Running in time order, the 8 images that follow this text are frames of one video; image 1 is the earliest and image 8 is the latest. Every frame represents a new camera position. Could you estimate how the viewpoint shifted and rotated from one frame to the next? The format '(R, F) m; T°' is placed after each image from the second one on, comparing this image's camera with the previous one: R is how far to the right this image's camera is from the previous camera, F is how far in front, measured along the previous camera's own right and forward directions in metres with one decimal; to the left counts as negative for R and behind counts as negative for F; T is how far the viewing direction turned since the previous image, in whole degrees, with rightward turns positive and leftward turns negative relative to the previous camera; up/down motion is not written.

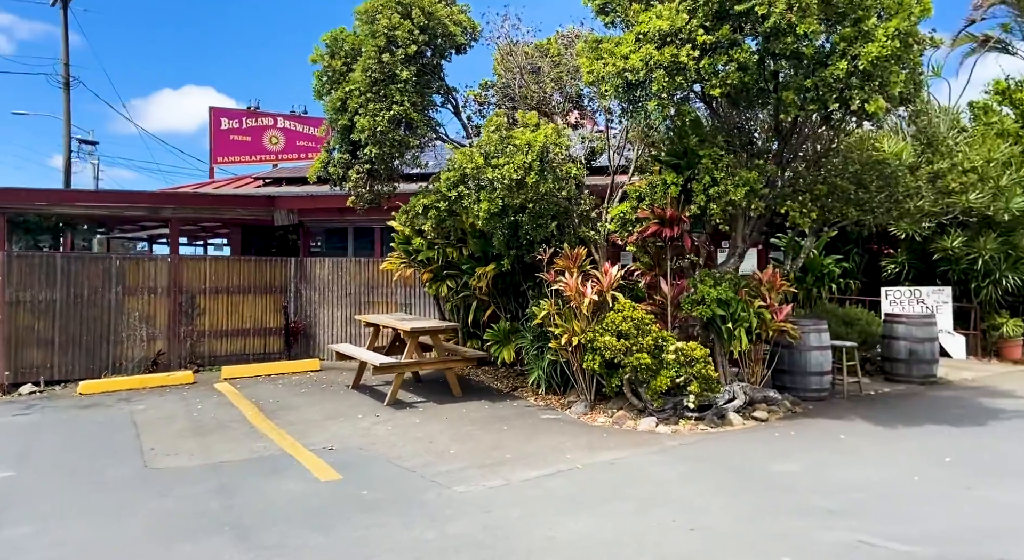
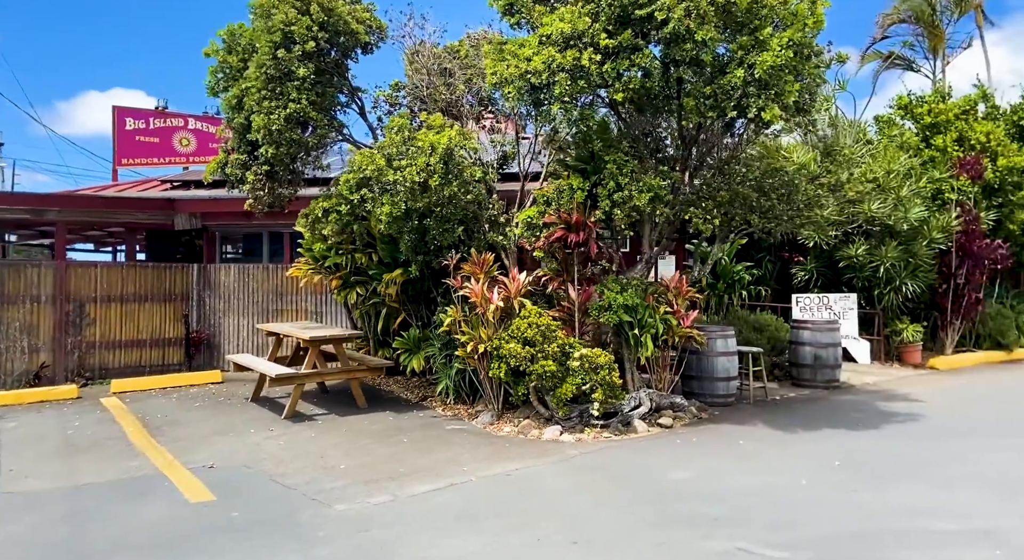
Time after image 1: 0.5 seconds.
(+0.3, +0.2) m; +5°
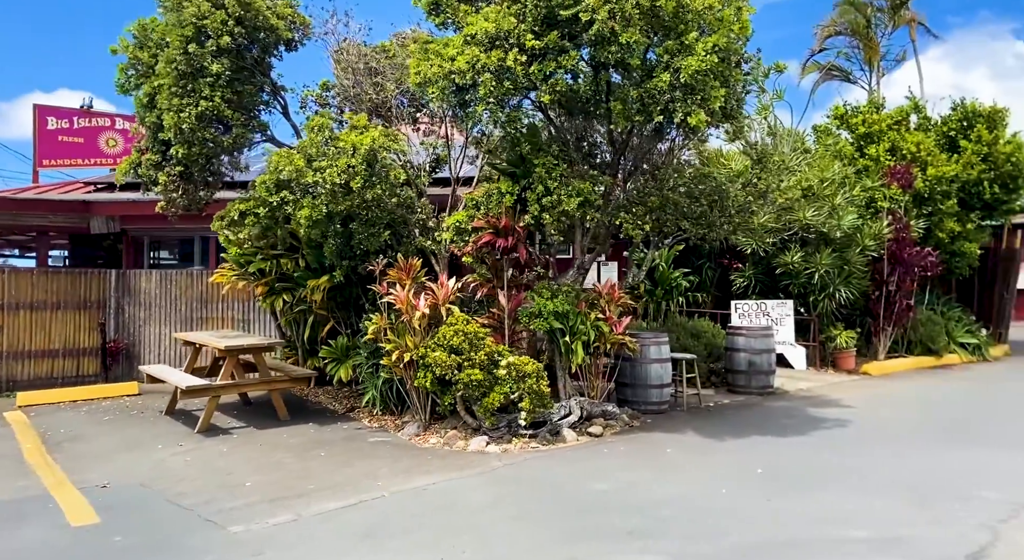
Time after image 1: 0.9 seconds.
(+0.3, +0.2) m; +3°
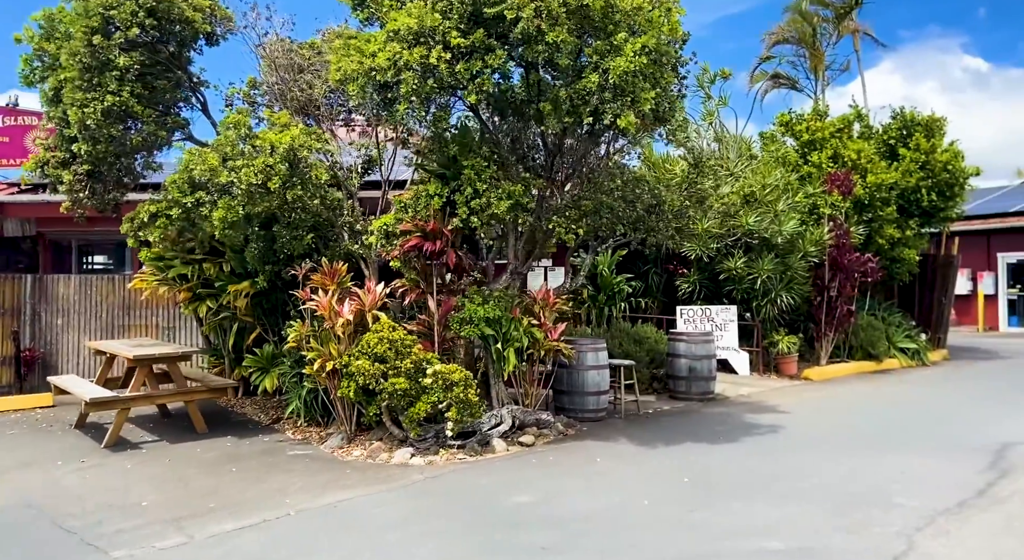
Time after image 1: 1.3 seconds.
(+0.3, +0.2) m; +3°
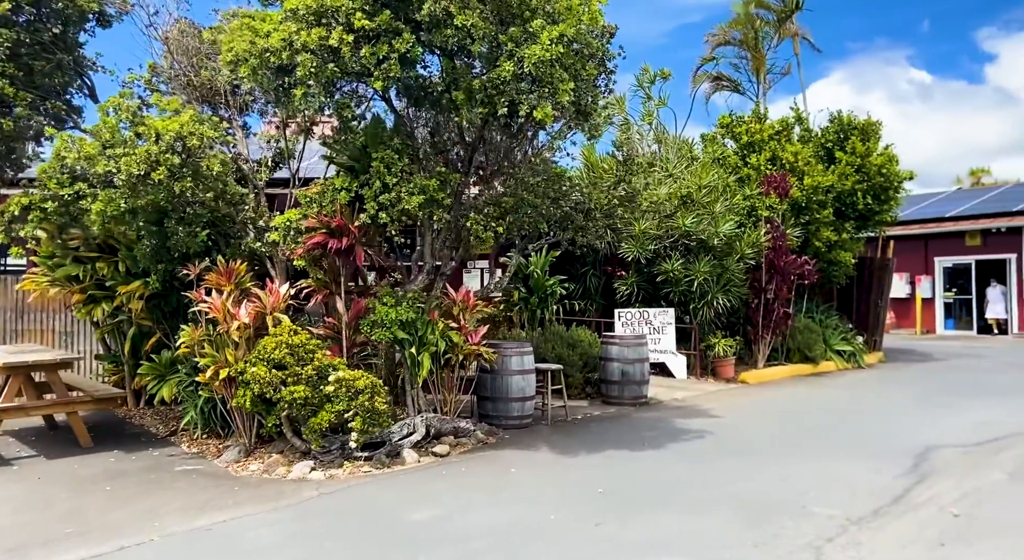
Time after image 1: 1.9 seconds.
(+0.4, +0.4) m; +3°
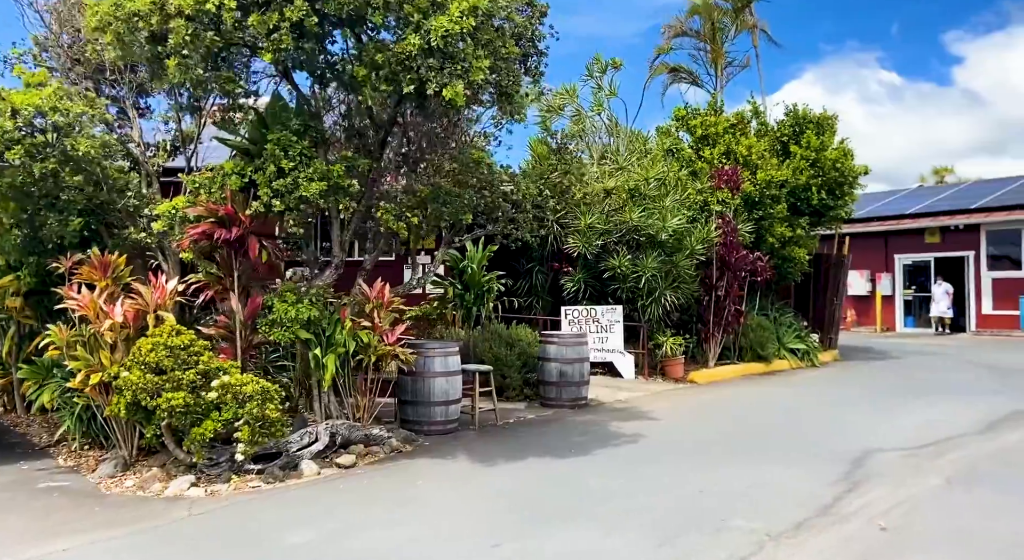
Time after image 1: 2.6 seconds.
(+0.6, +0.6) m; +2°
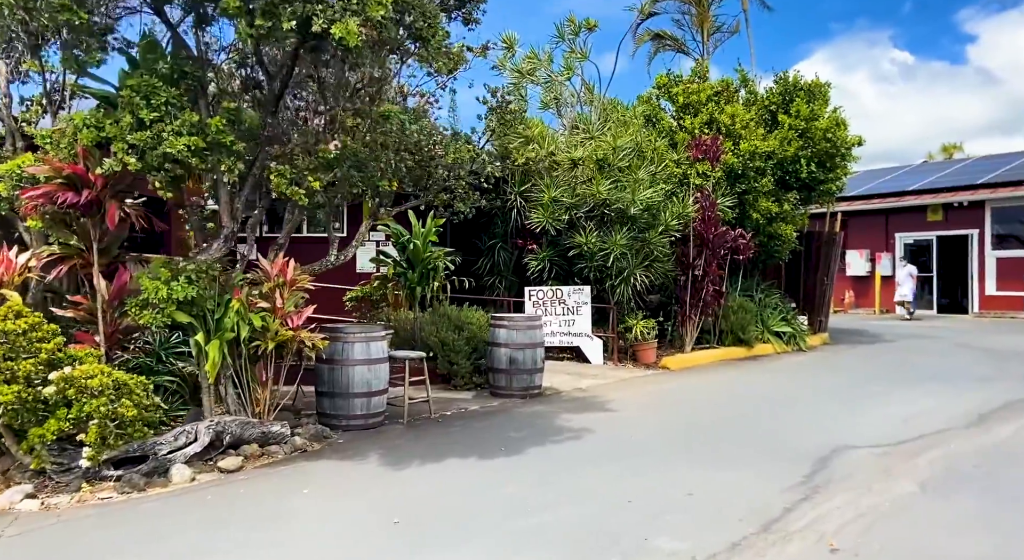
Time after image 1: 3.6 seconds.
(+0.7, +1.0) m; 0°
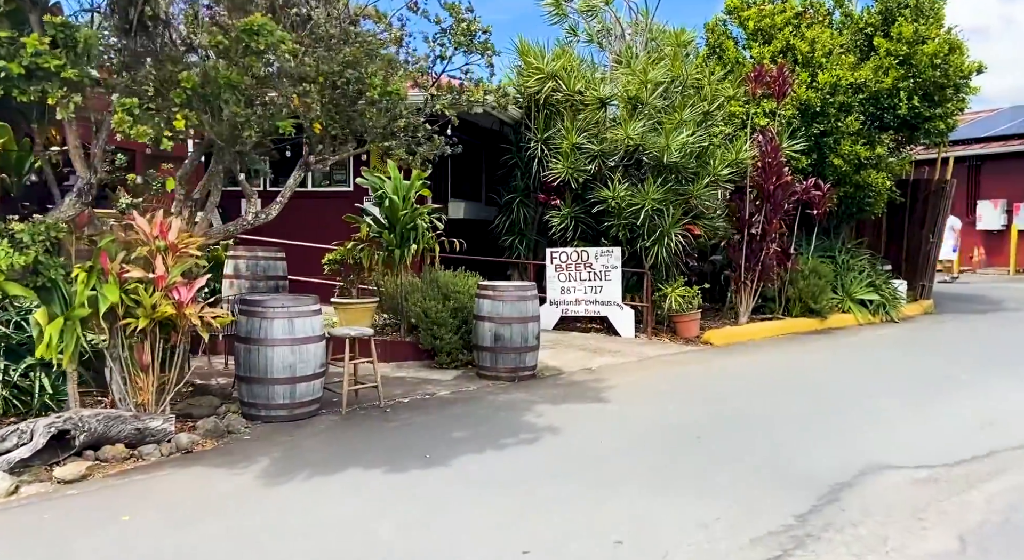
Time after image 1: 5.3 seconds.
(+1.4, +1.6) m; -9°
